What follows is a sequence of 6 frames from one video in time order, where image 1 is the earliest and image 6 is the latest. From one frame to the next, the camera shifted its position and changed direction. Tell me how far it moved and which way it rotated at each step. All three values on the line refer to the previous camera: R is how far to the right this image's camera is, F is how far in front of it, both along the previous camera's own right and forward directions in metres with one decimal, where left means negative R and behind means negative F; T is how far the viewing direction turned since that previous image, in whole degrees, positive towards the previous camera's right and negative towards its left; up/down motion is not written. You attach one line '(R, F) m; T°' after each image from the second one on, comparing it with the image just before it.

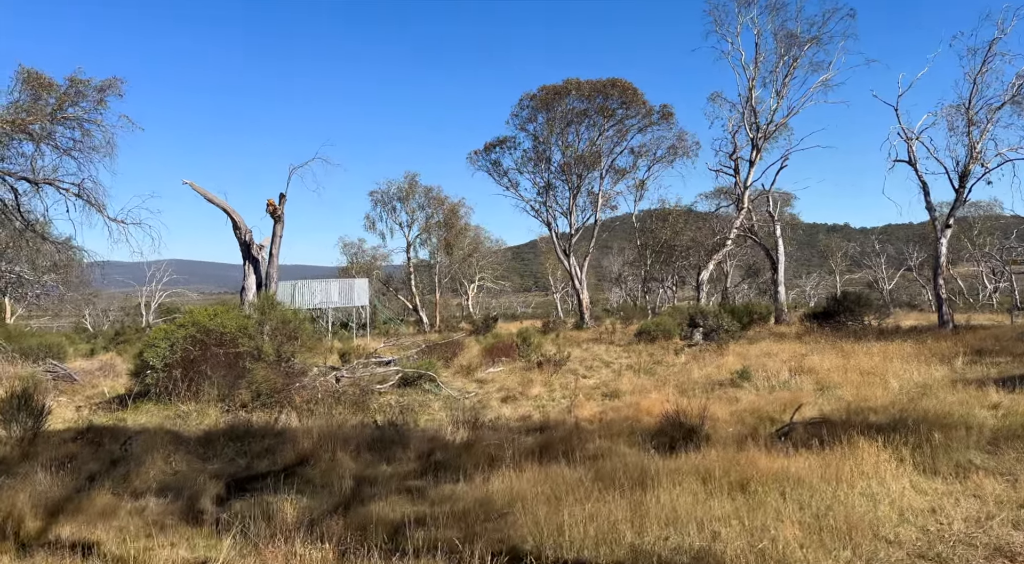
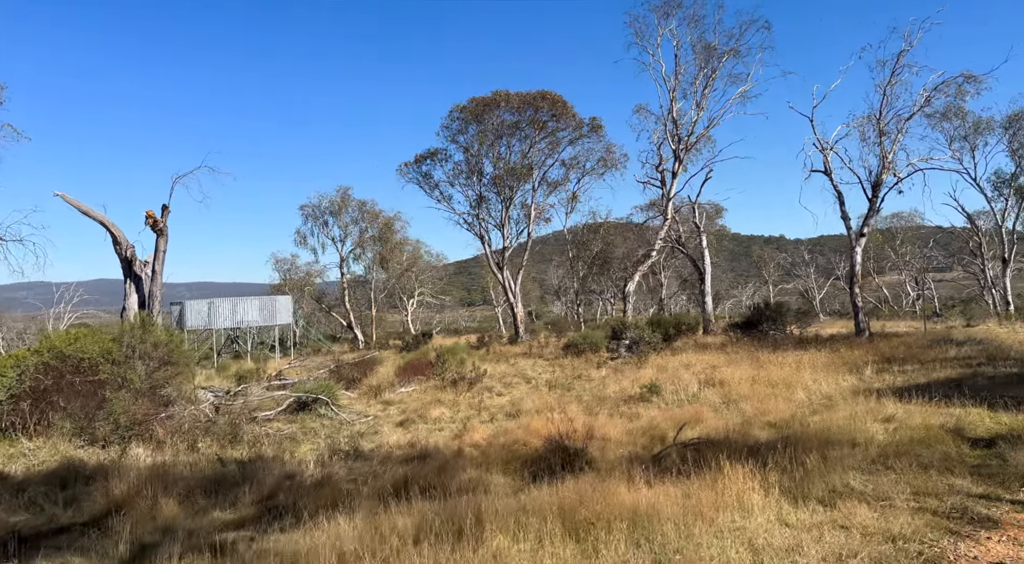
(+0.8, +0.6) m; +4°
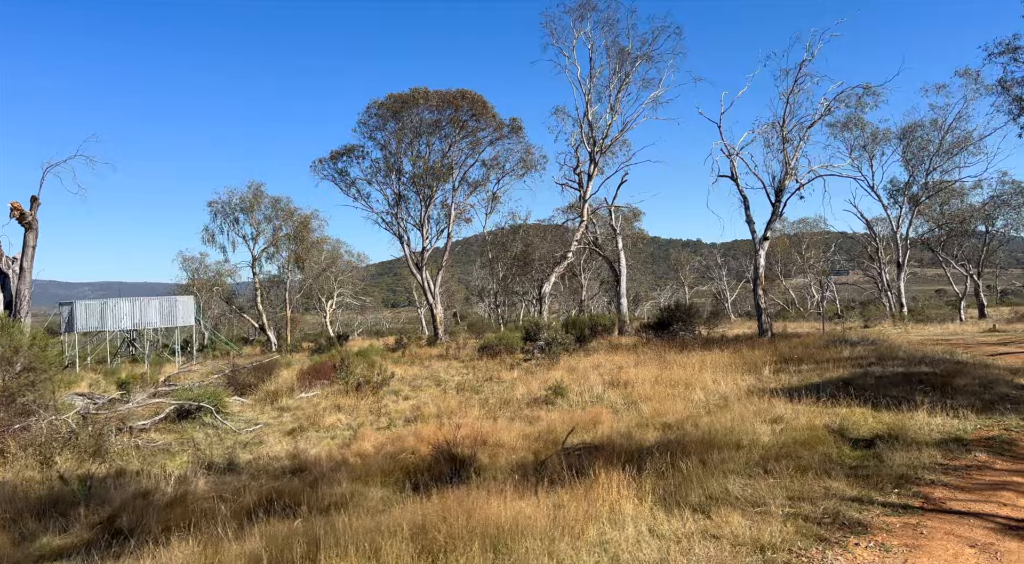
(+0.4, +0.2) m; +5°
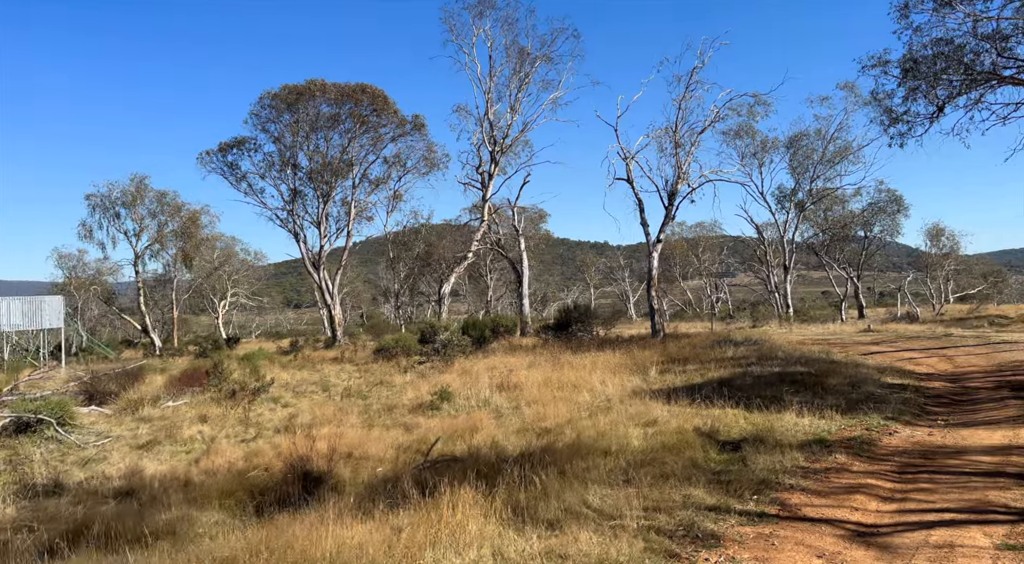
(+0.4, +0.3) m; +7°
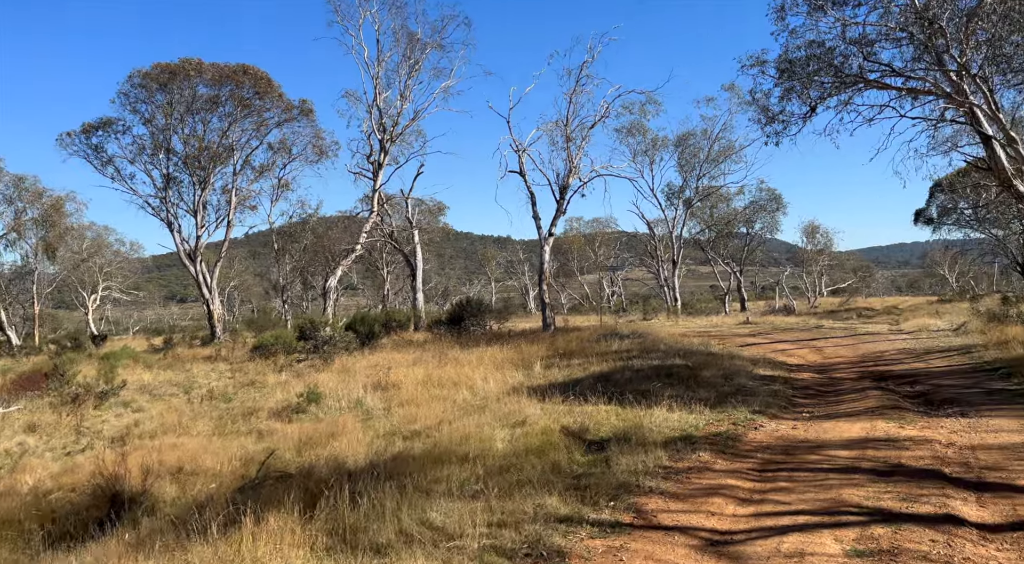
(+0.4, +0.5) m; +7°
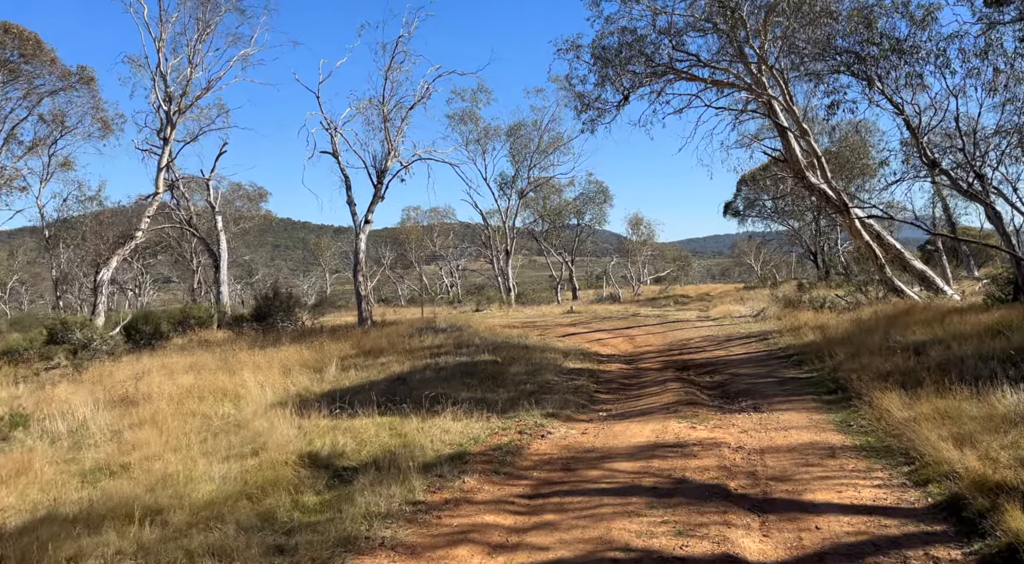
(+0.9, +1.3) m; +12°
